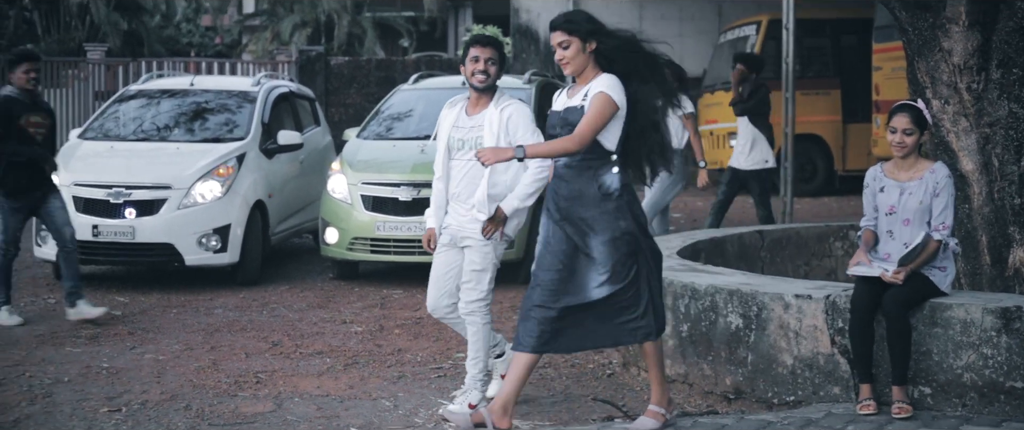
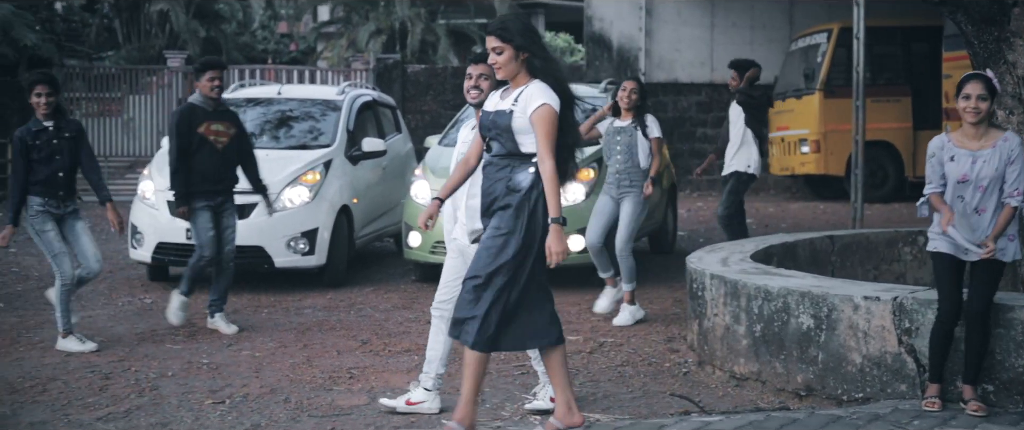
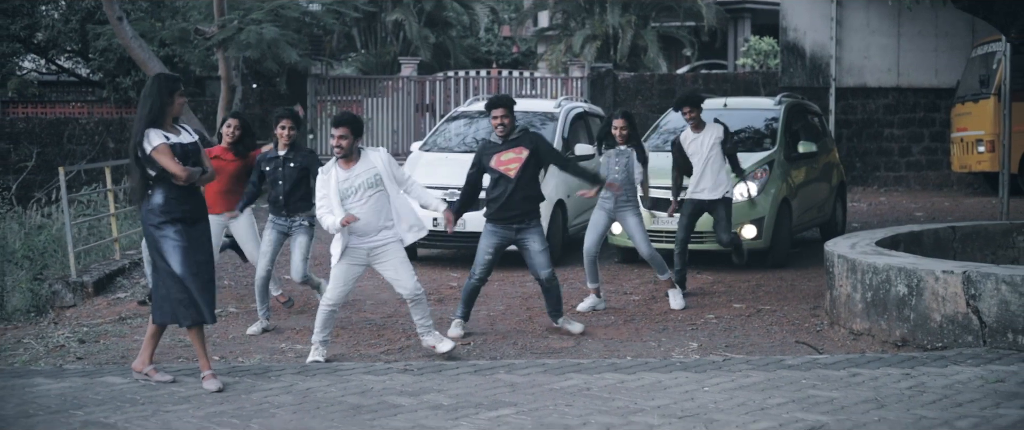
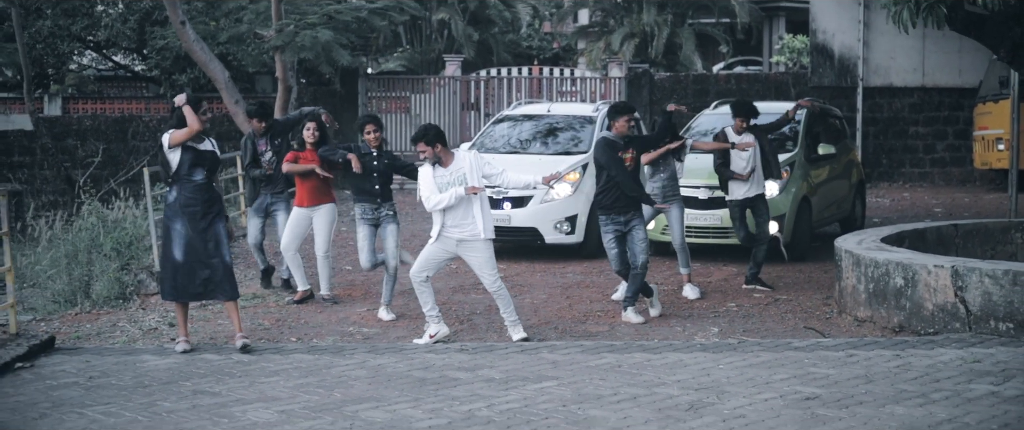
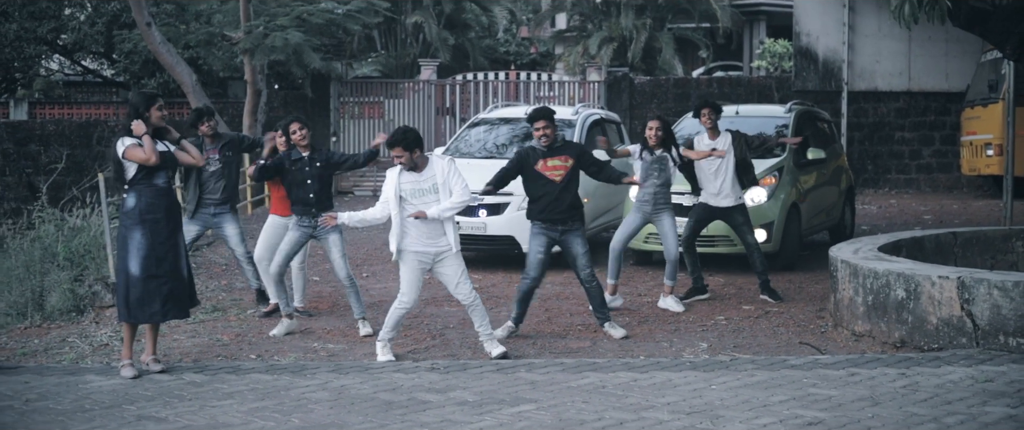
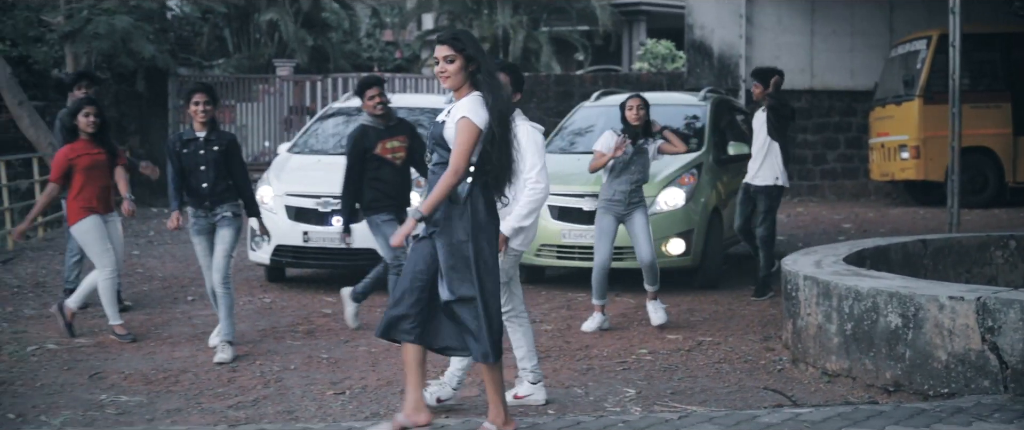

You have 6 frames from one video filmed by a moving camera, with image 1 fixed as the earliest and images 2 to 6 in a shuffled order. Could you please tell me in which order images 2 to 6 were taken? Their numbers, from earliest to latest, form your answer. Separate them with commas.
2, 6, 3, 5, 4
